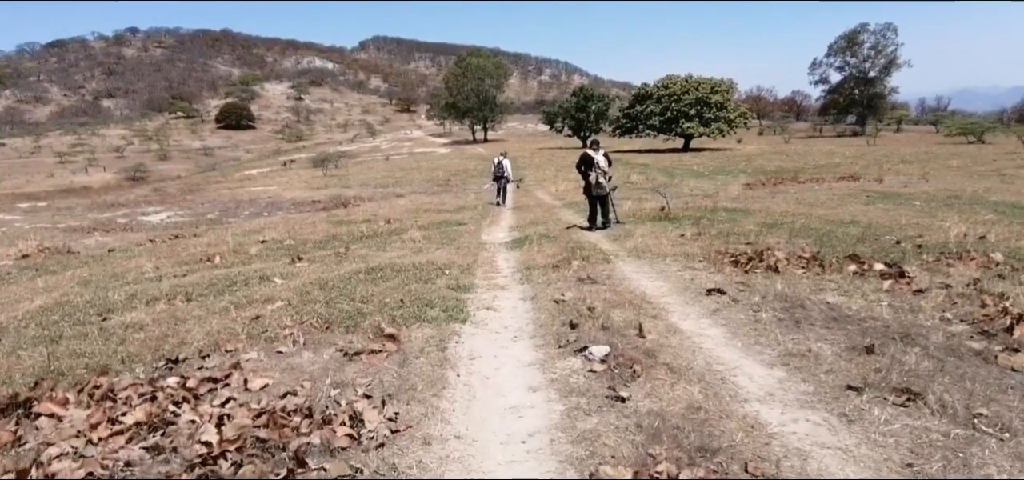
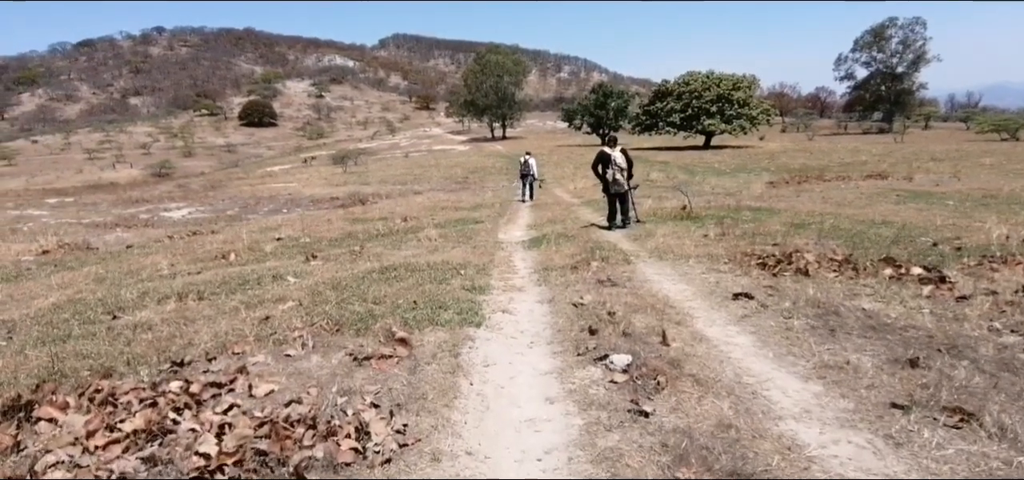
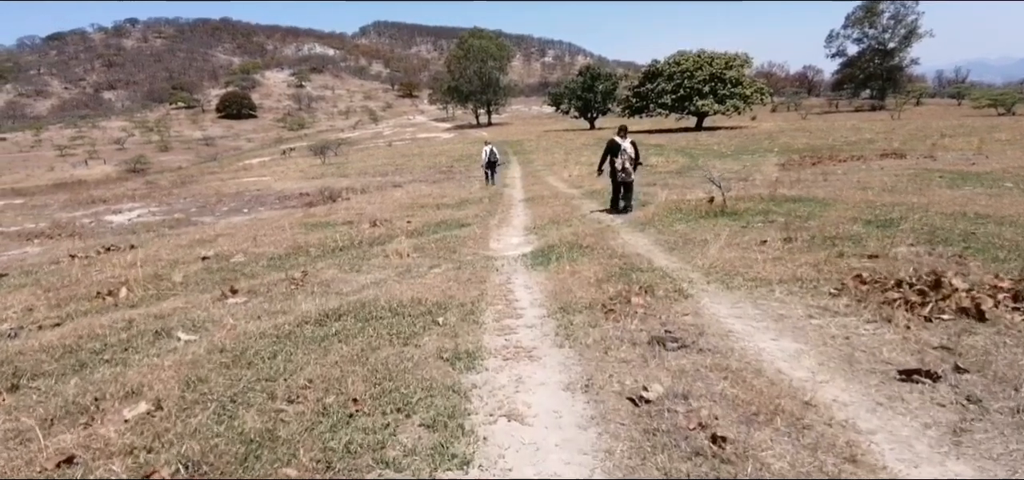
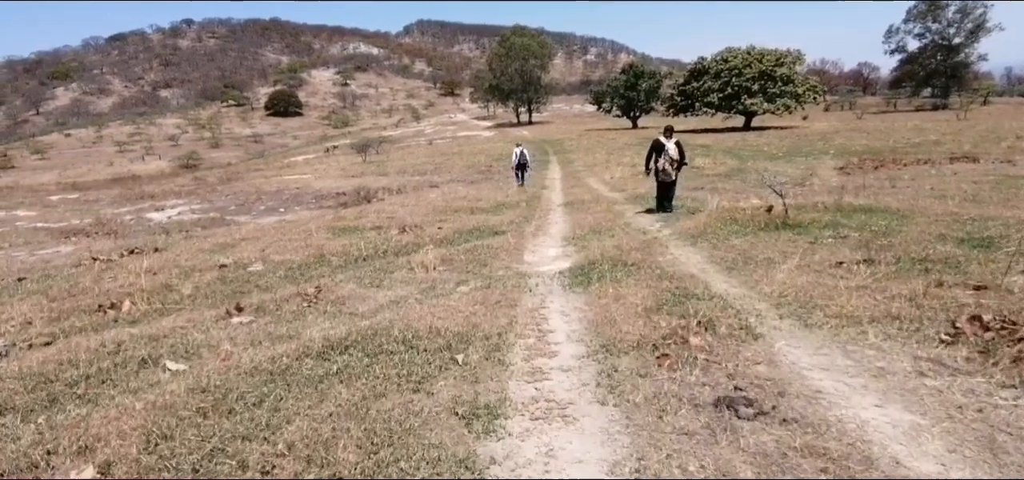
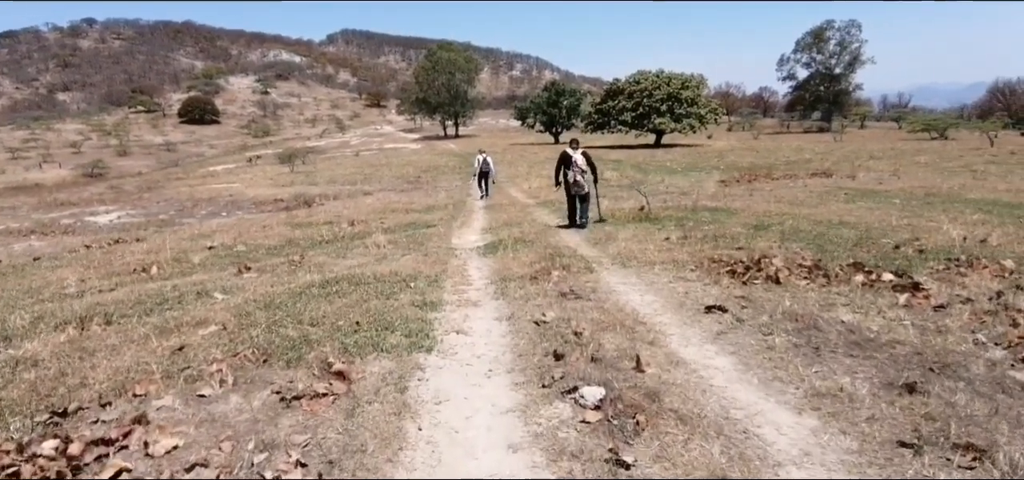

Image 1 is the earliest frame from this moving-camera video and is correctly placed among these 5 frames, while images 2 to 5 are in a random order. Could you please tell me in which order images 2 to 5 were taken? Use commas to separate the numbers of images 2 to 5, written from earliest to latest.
2, 5, 3, 4
